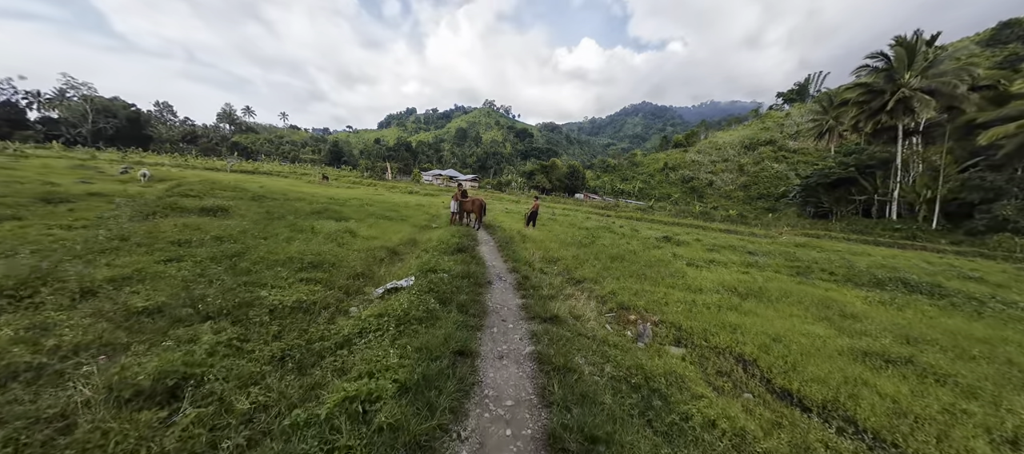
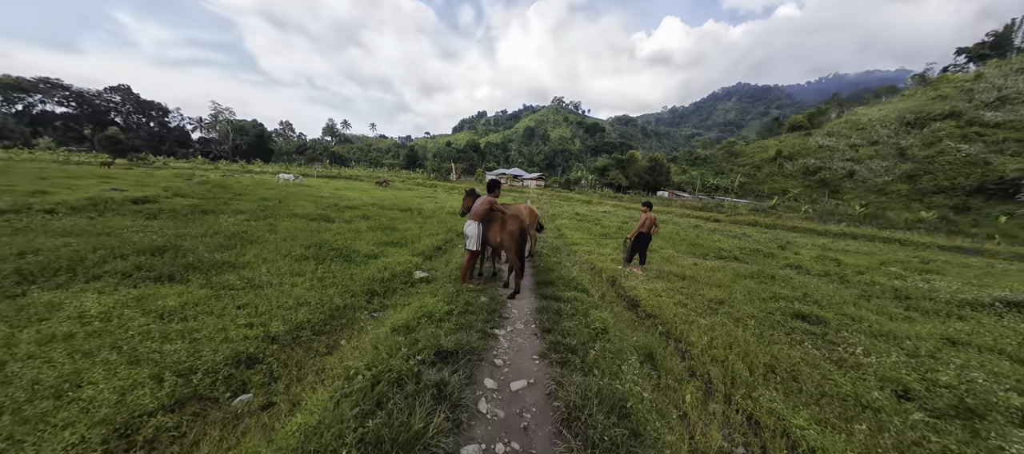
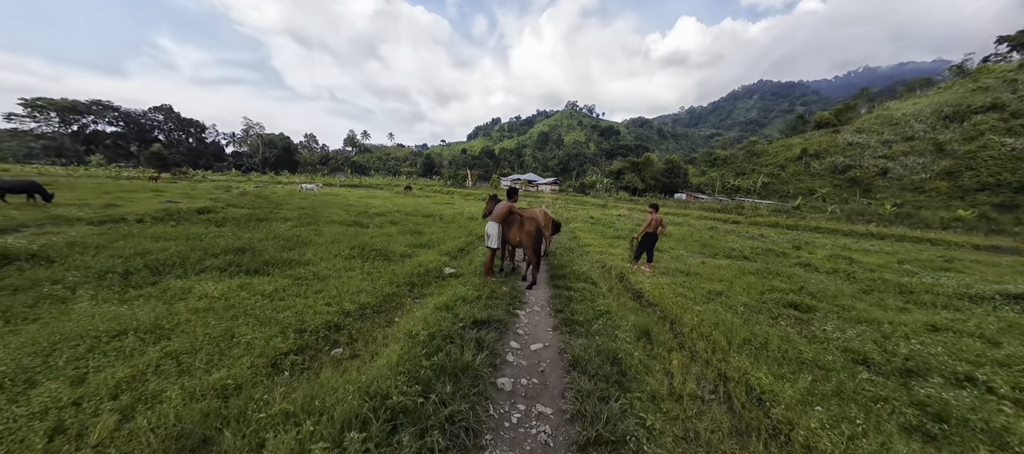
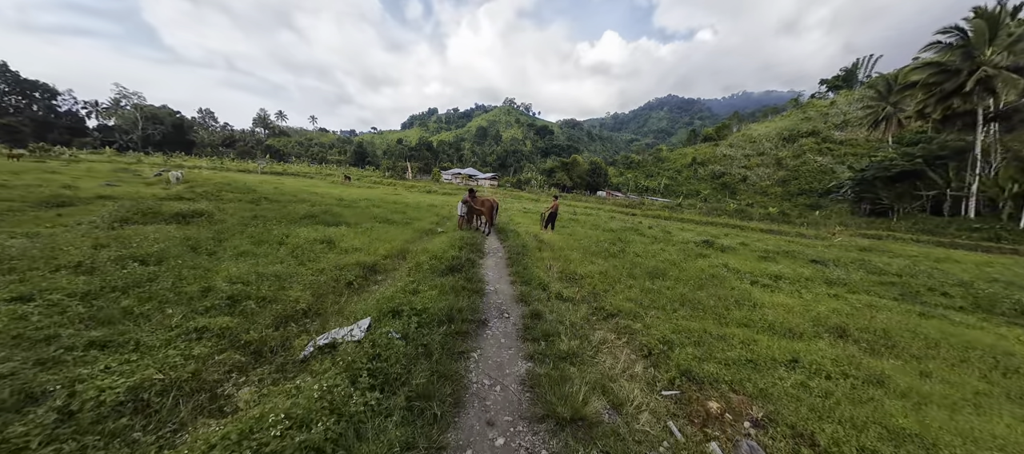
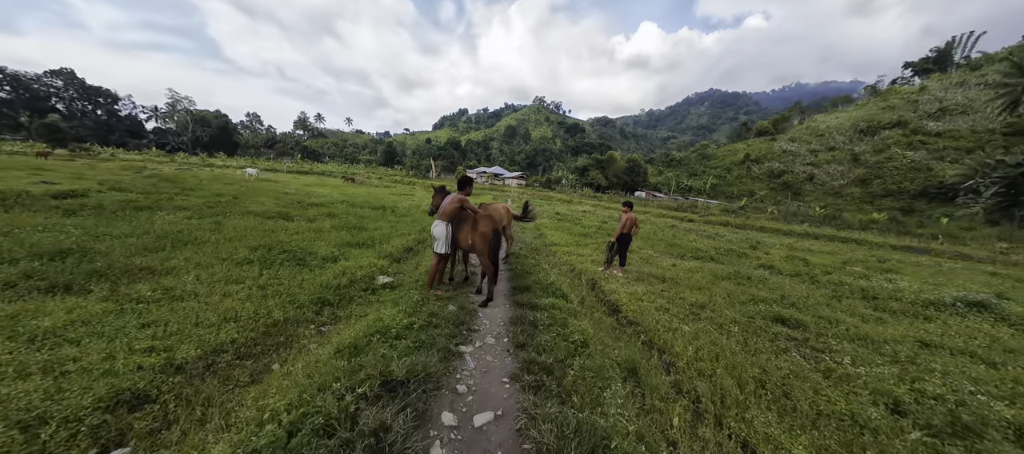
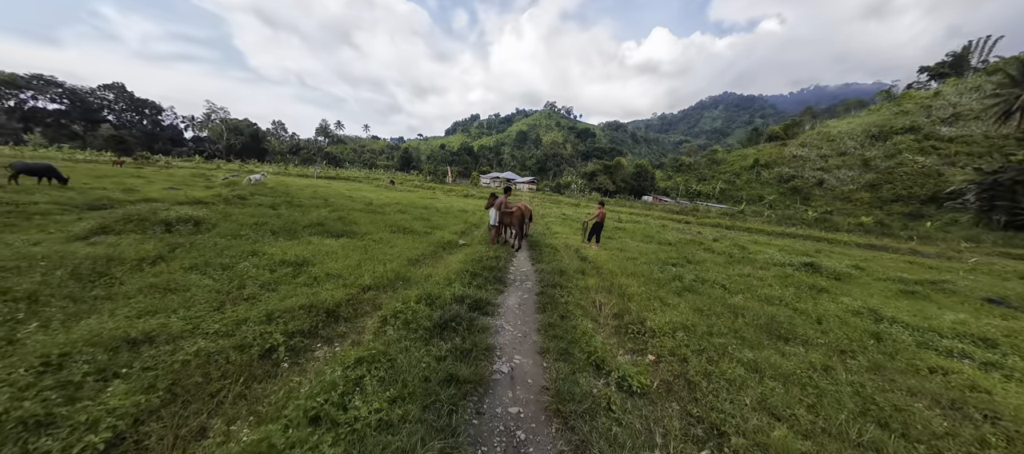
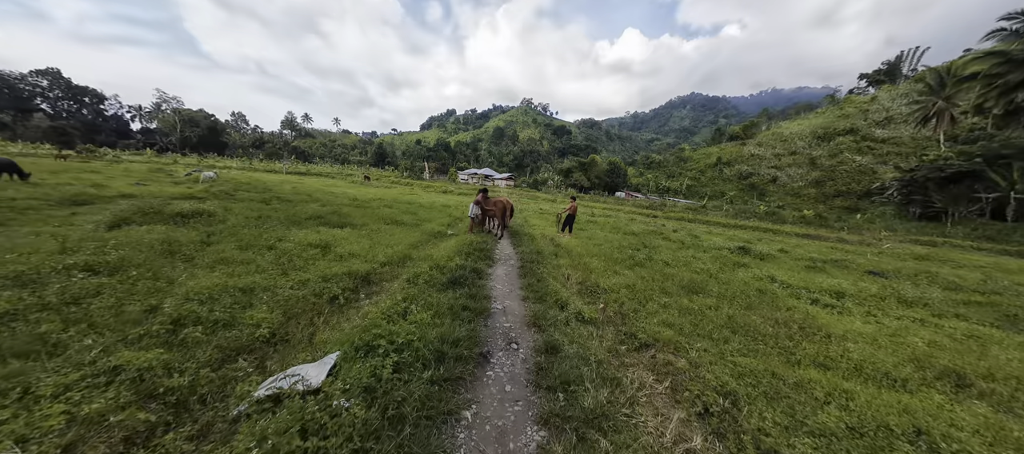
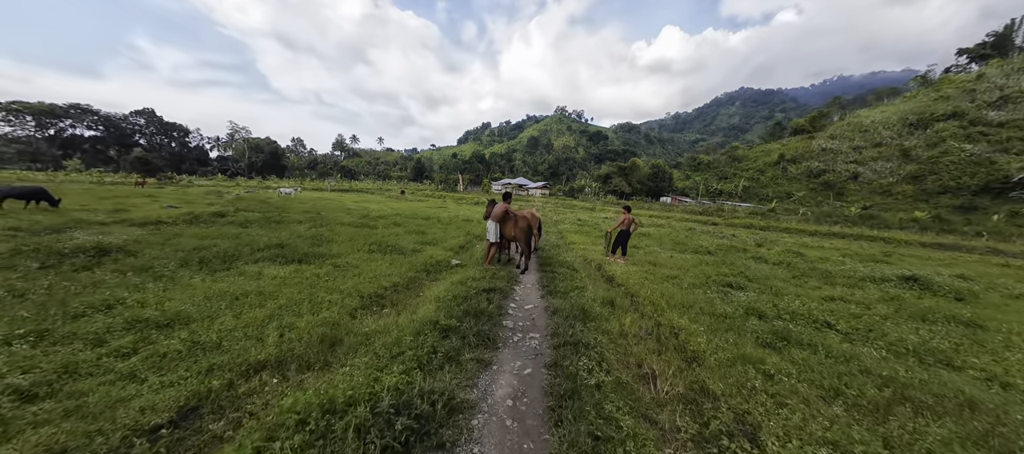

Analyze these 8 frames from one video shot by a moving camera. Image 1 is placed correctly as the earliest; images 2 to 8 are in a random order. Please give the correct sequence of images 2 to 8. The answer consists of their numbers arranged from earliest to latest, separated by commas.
4, 7, 6, 8, 3, 2, 5
